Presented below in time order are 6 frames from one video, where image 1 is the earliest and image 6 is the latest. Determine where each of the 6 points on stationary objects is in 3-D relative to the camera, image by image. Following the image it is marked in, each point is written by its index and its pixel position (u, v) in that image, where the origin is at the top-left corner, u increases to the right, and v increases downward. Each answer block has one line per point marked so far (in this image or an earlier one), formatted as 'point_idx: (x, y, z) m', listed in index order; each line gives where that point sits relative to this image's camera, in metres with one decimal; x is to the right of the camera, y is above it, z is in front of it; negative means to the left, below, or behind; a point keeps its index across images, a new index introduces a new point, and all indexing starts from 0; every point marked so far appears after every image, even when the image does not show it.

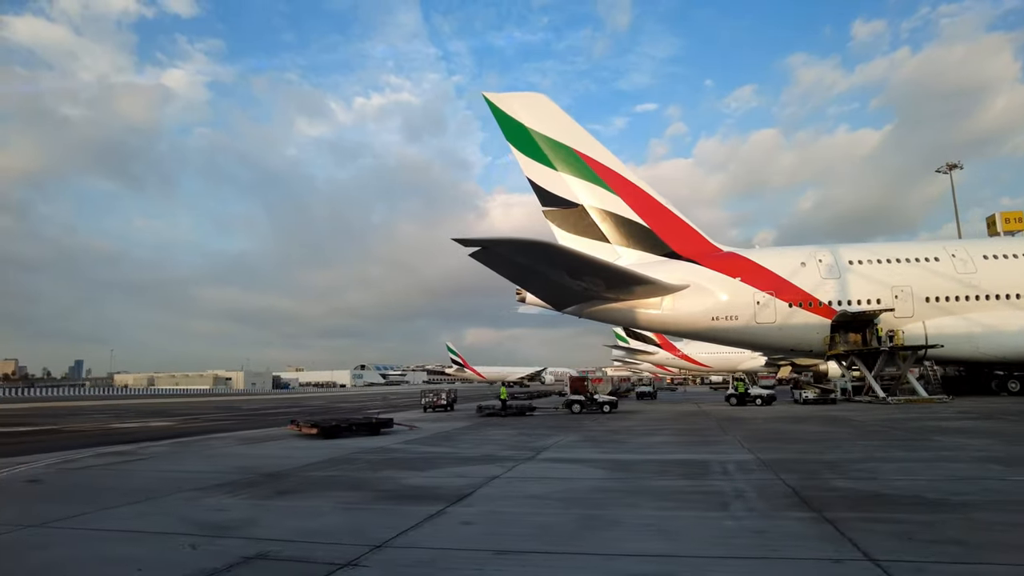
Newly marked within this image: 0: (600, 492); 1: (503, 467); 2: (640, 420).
0: (+1.1, -2.4, +7.7) m
1: (-0.1, -2.7, +10.0) m
2: (+3.9, -4.0, +19.5) m
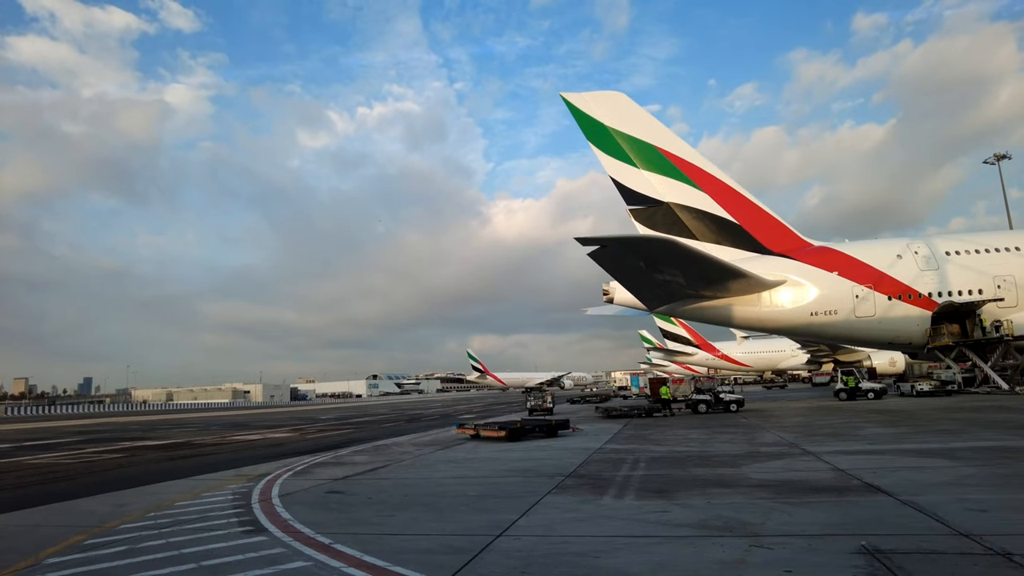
0: (+5.5, -2.1, +7.4) m
1: (+4.4, -2.6, +9.7) m
2: (+8.3, -3.8, +19.2) m
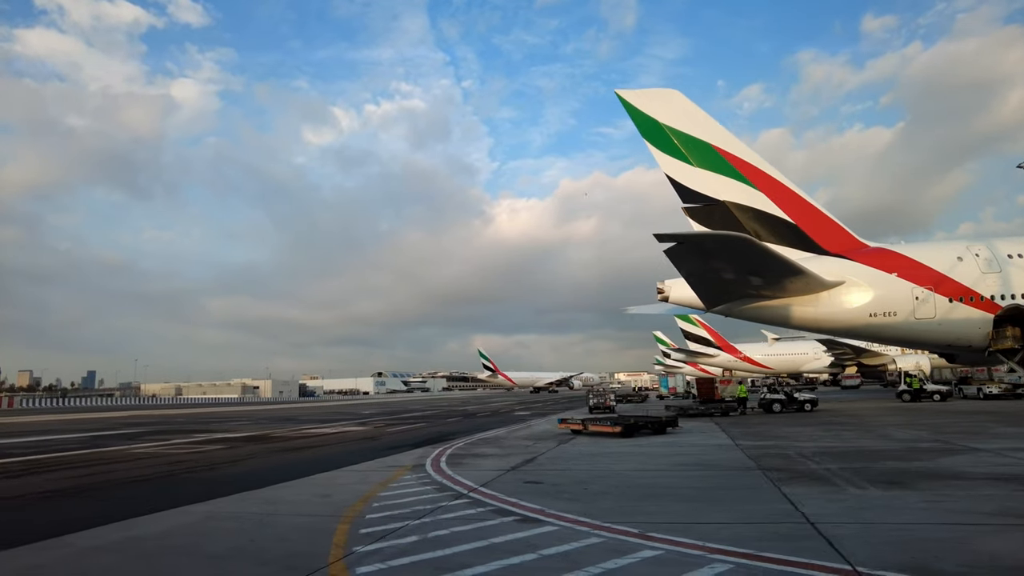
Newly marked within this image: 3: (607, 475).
0: (+8.2, -2.1, +7.2) m
1: (+7.1, -2.5, +9.5) m
2: (+11.0, -3.8, +19.1) m
3: (+1.4, -2.7, +9.6) m
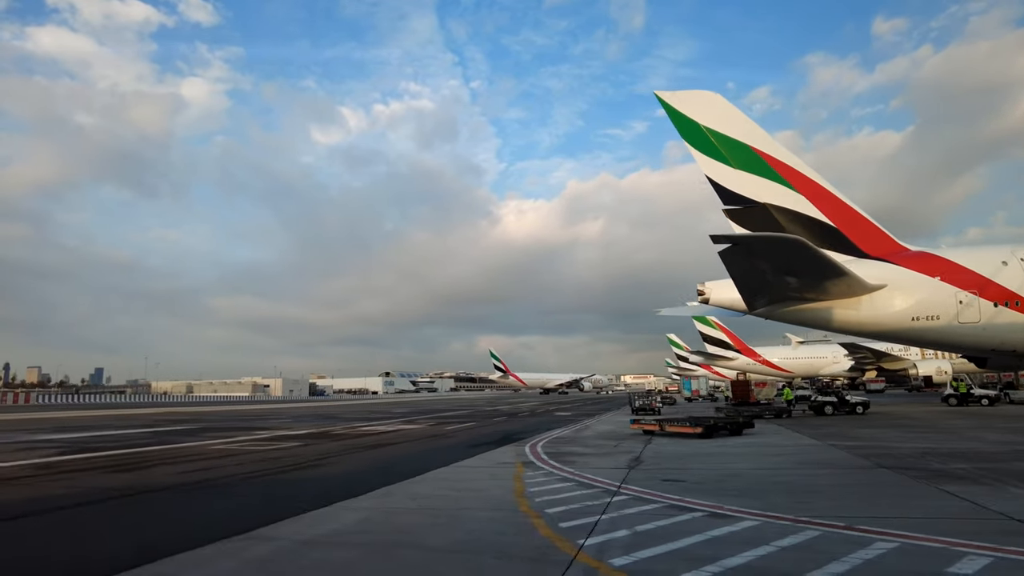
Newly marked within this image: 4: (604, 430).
0: (+10.1, -2.1, +7.3) m
1: (+9.0, -2.5, +9.6) m
2: (+13.0, -3.9, +19.1) m
3: (+3.3, -2.7, +9.6) m
4: (+2.7, -4.1, +18.8) m
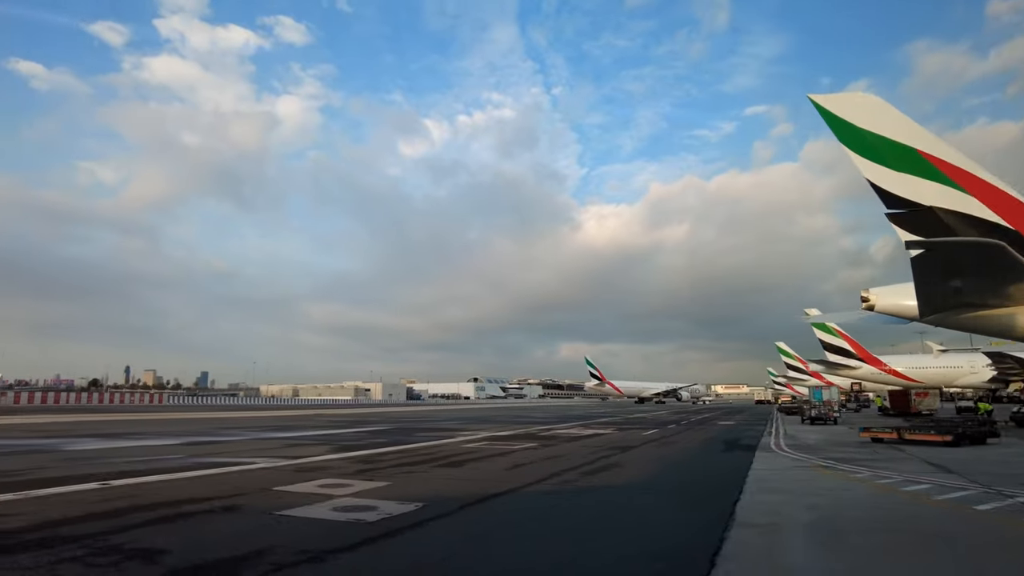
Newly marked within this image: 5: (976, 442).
0: (+15.0, -2.2, +6.6) m
1: (+14.2, -2.6, +9.0) m
2: (+19.2, -4.0, +18.1) m
3: (+8.5, -2.9, +9.8) m
4: (+9.0, -4.3, +19.0) m
5: (+11.5, -3.8, +16.2) m
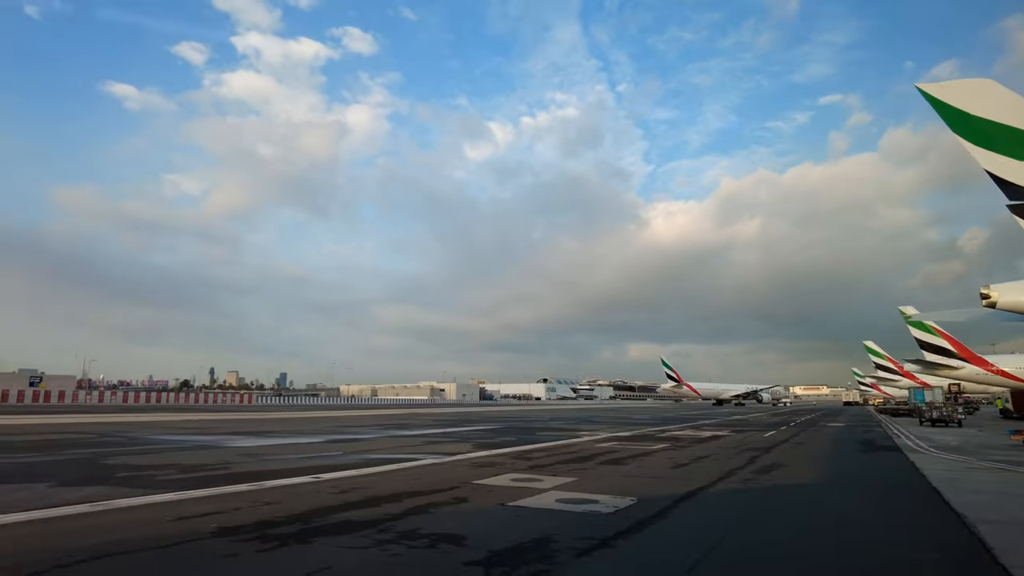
0: (+17.6, -2.1, +5.6) m
1: (+17.0, -2.5, +8.1) m
2: (+22.9, -3.8, +16.6) m
3: (+11.4, -2.8, +9.3) m
4: (+12.8, -4.3, +18.4) m
5: (+15.0, -3.7, +15.4) m
